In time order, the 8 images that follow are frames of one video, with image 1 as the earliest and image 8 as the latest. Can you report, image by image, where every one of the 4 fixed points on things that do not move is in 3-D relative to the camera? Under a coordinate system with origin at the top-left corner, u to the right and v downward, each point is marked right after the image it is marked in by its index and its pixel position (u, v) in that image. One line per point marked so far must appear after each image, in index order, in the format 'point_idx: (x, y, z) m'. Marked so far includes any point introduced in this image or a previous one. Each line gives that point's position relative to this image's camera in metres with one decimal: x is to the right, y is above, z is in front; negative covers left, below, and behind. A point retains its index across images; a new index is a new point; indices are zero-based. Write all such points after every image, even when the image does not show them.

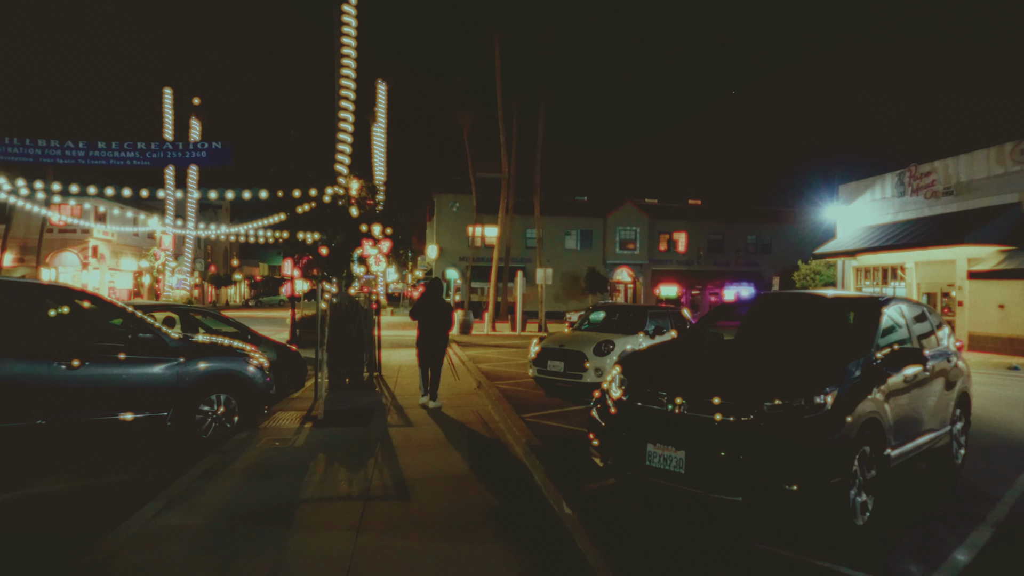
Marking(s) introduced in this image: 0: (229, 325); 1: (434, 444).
0: (-4.0, -0.5, +10.1) m
1: (-0.7, -1.5, +6.7) m
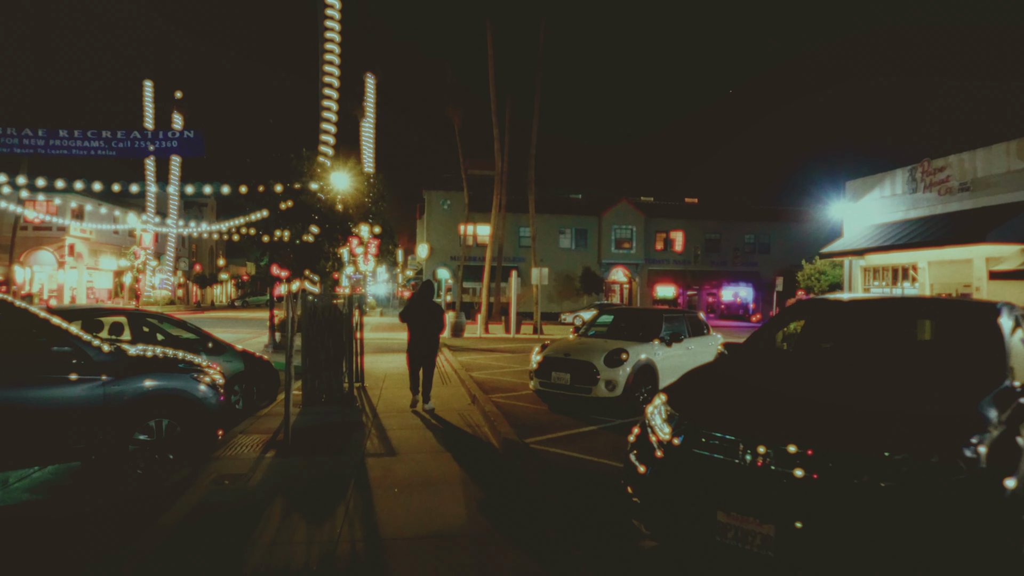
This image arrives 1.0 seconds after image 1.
0: (-4.0, -0.5, +8.8) m
1: (-0.7, -1.5, +5.5) m
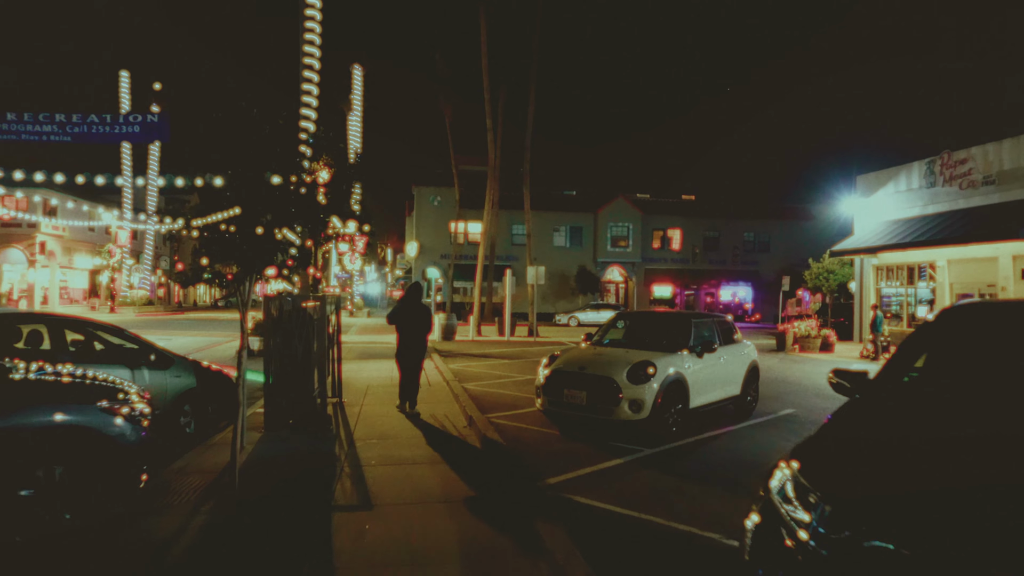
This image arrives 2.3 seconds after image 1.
0: (-4.0, -0.5, +7.4) m
1: (-0.6, -1.5, +4.1) m
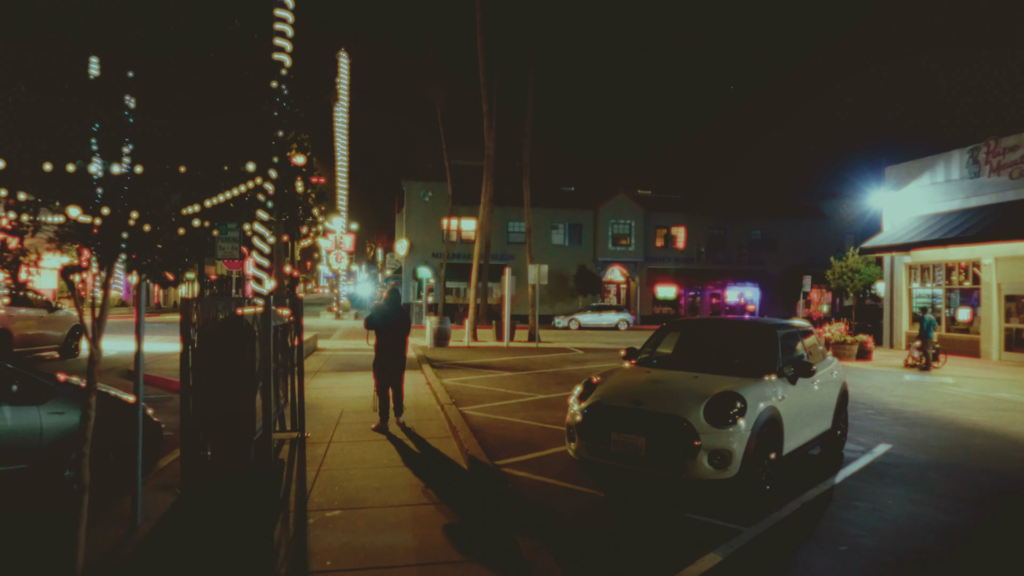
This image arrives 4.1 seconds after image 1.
0: (-3.8, -0.5, +5.2) m
1: (-0.4, -1.5, +1.9) m
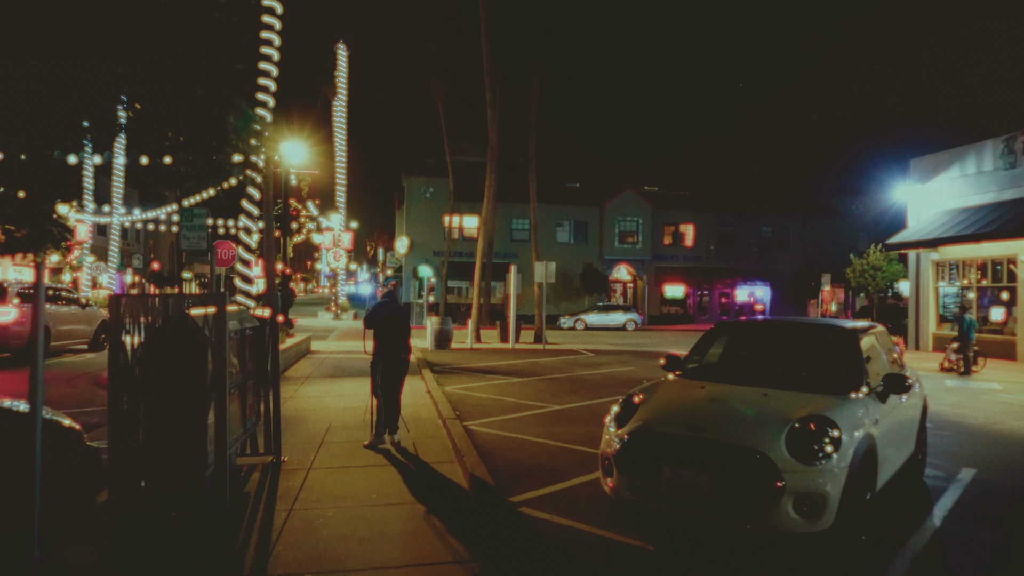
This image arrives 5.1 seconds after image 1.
0: (-3.7, -0.5, +4.1) m
1: (-0.3, -1.5, +0.8) m
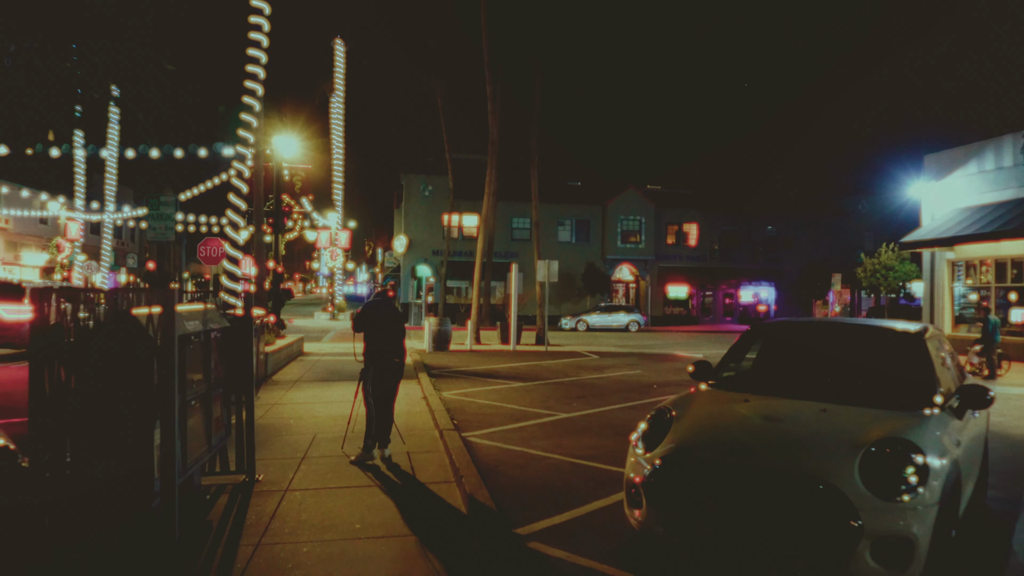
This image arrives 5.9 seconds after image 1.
0: (-3.6, -0.4, +3.4) m
1: (-0.2, -1.4, +0.1) m
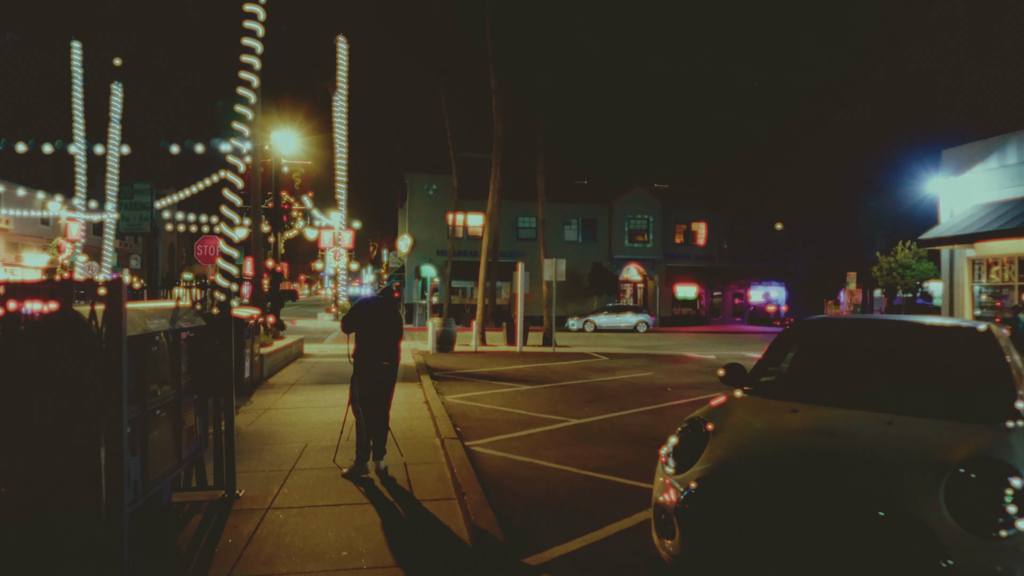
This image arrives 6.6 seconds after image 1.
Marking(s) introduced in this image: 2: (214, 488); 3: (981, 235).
0: (-3.6, -0.4, +2.9) m
1: (-0.2, -1.4, -0.4) m
2: (-2.0, -1.3, +4.7) m
3: (+11.7, +1.3, +17.5) m
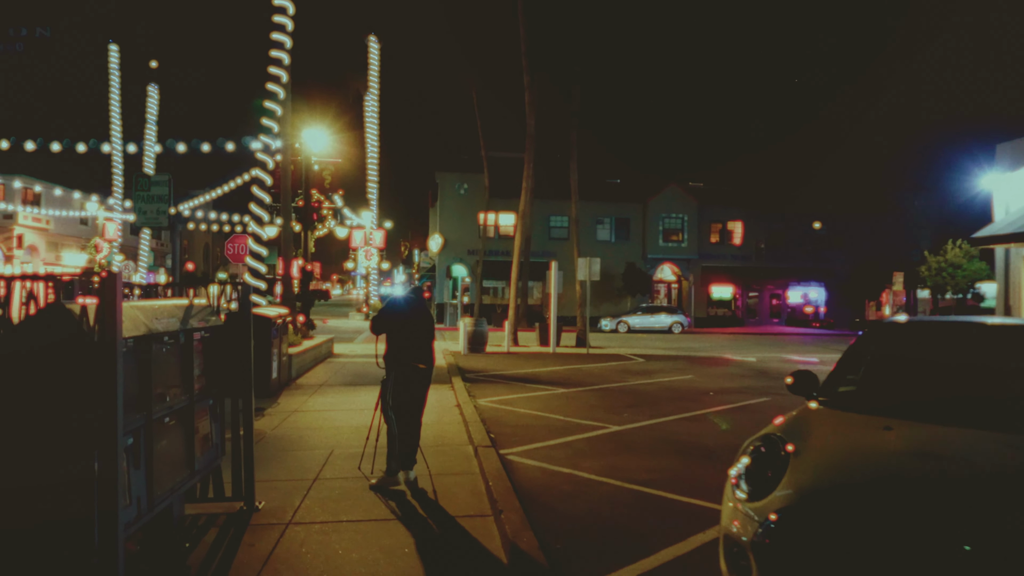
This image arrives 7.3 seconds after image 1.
0: (-3.4, -0.4, +2.6) m
1: (-0.2, -1.4, -0.8) m
2: (-1.7, -1.3, +4.3) m
3: (+12.5, +1.3, +16.6) m
